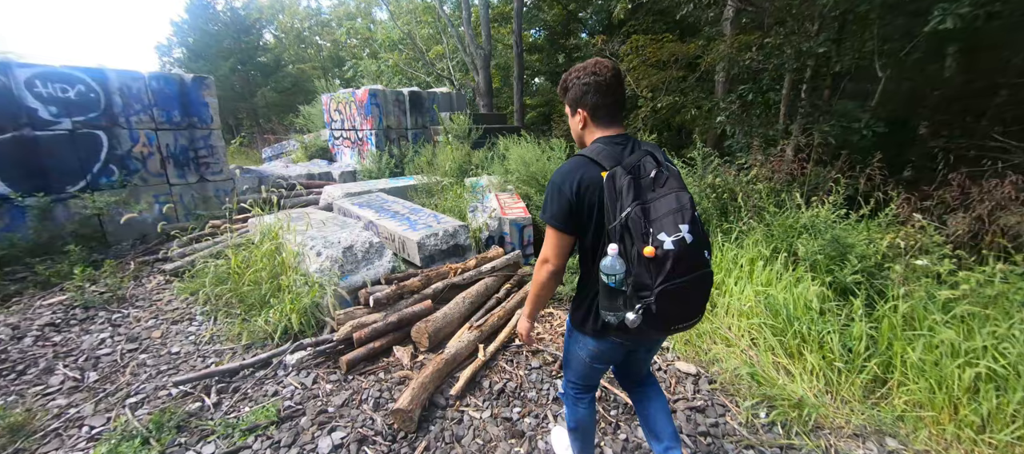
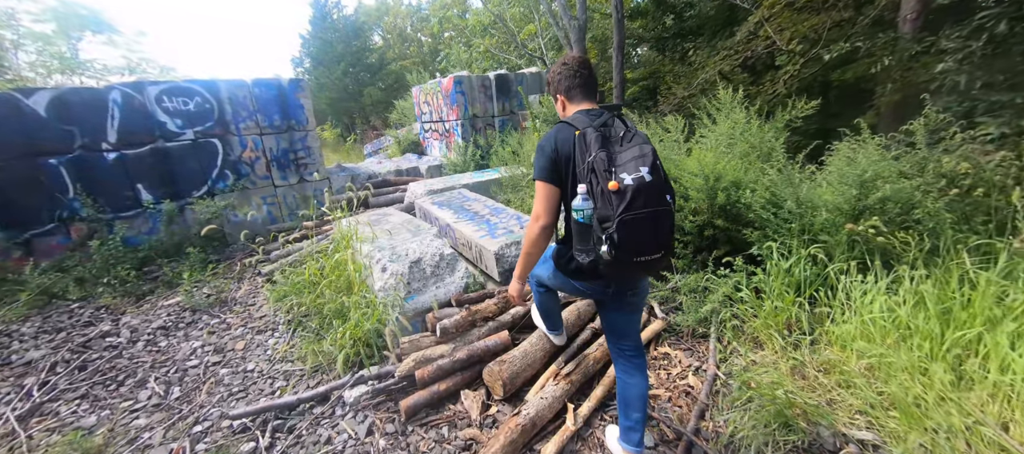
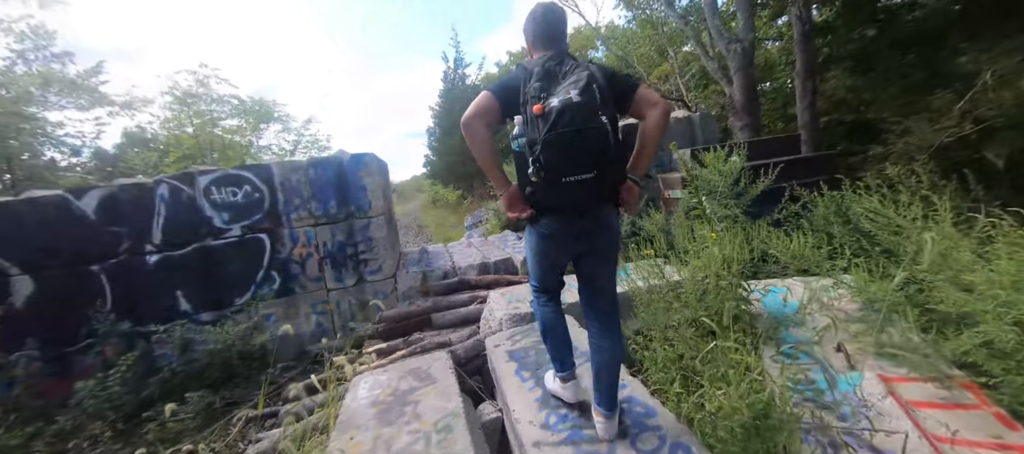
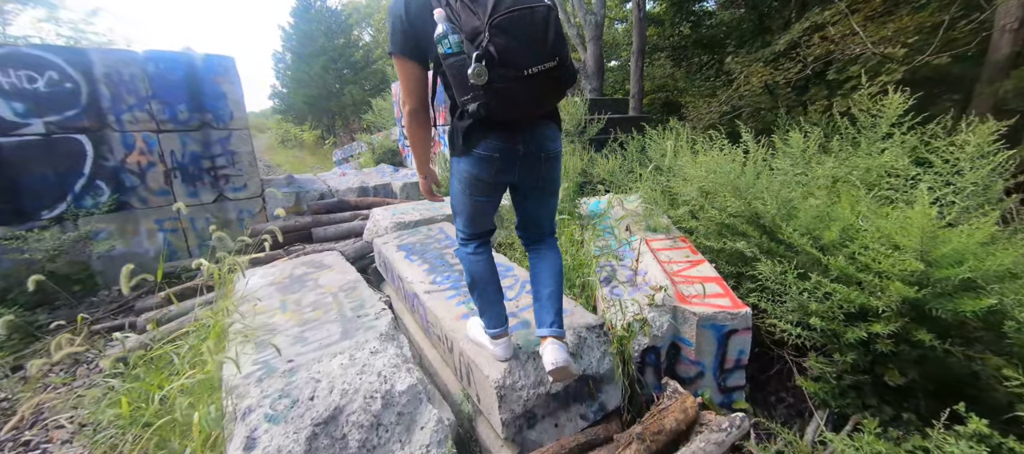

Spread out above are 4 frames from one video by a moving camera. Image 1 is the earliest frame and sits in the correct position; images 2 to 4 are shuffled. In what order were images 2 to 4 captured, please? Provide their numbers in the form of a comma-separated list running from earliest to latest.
2, 4, 3
